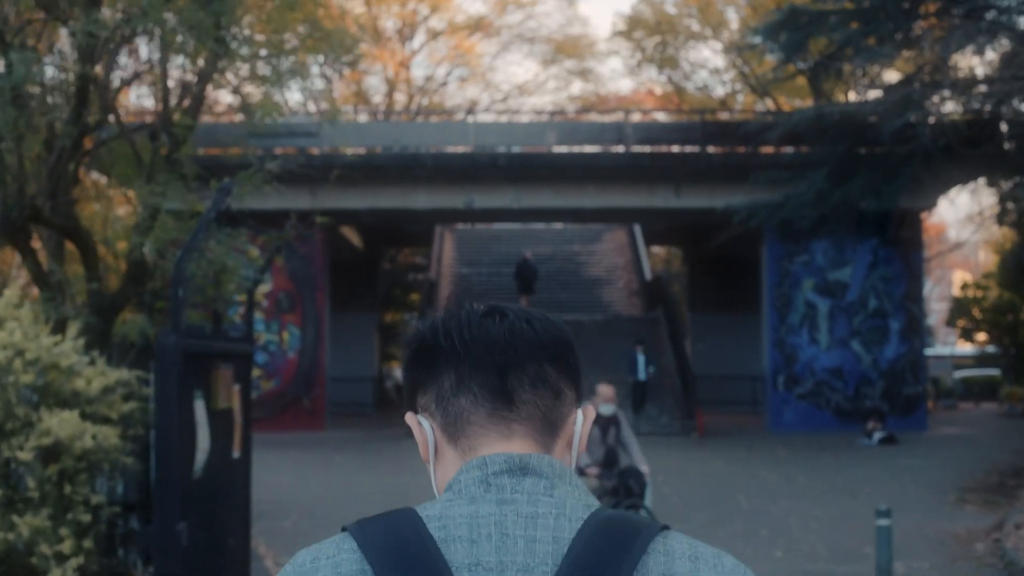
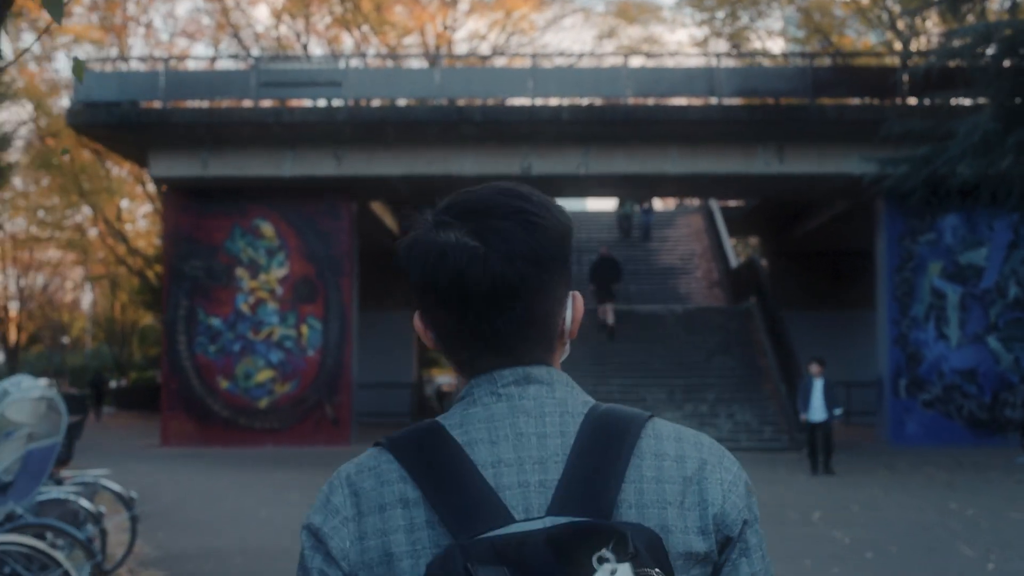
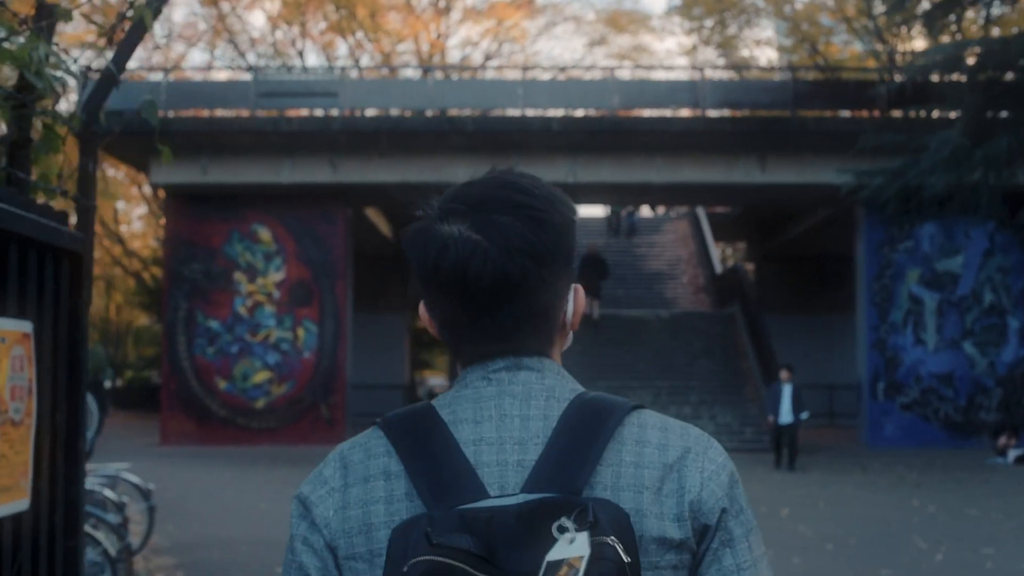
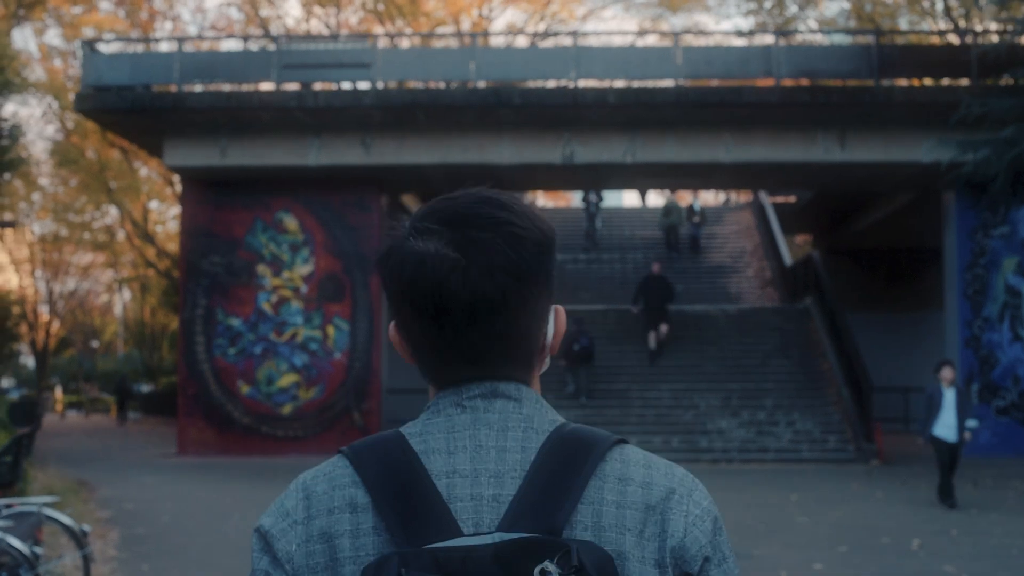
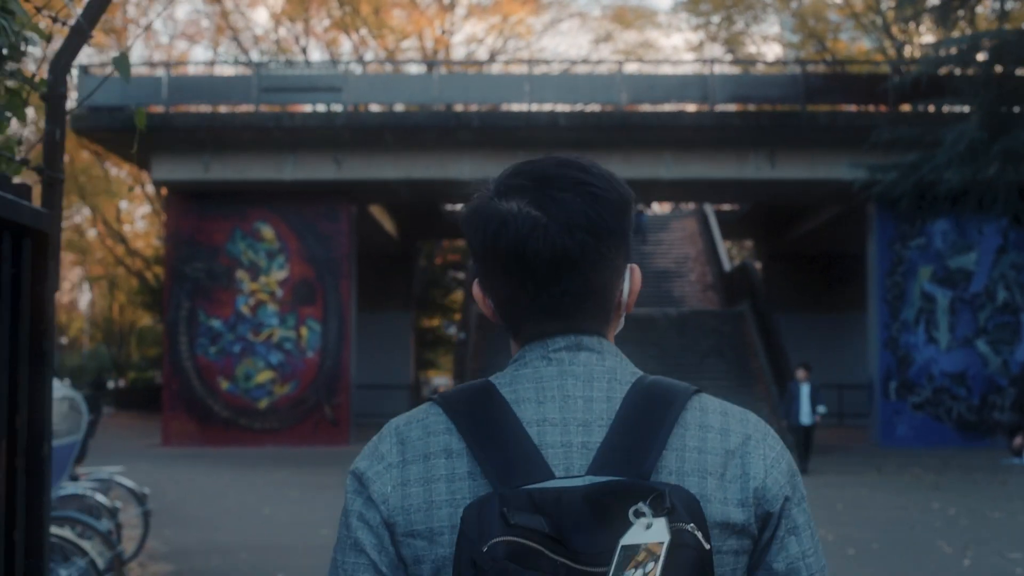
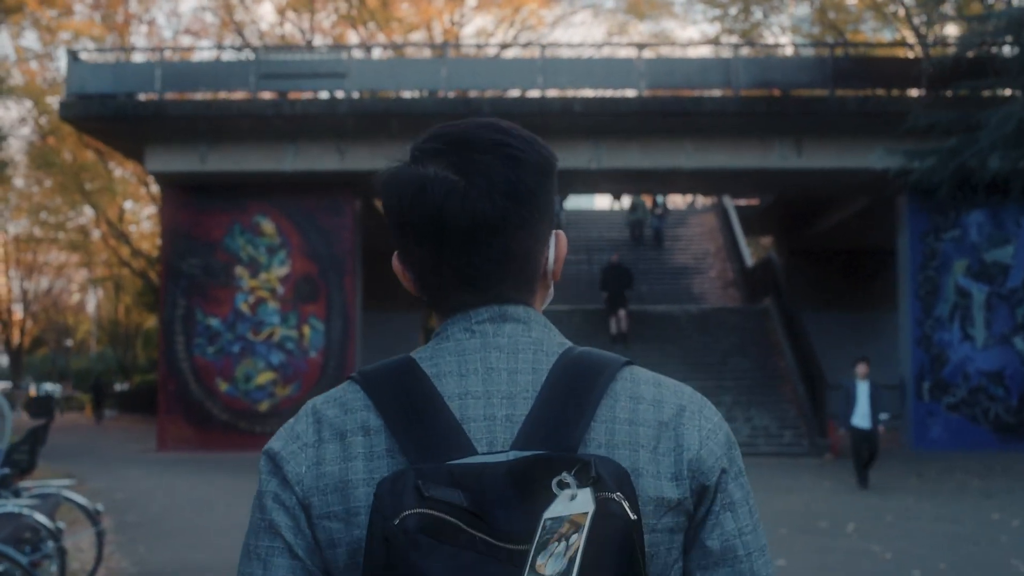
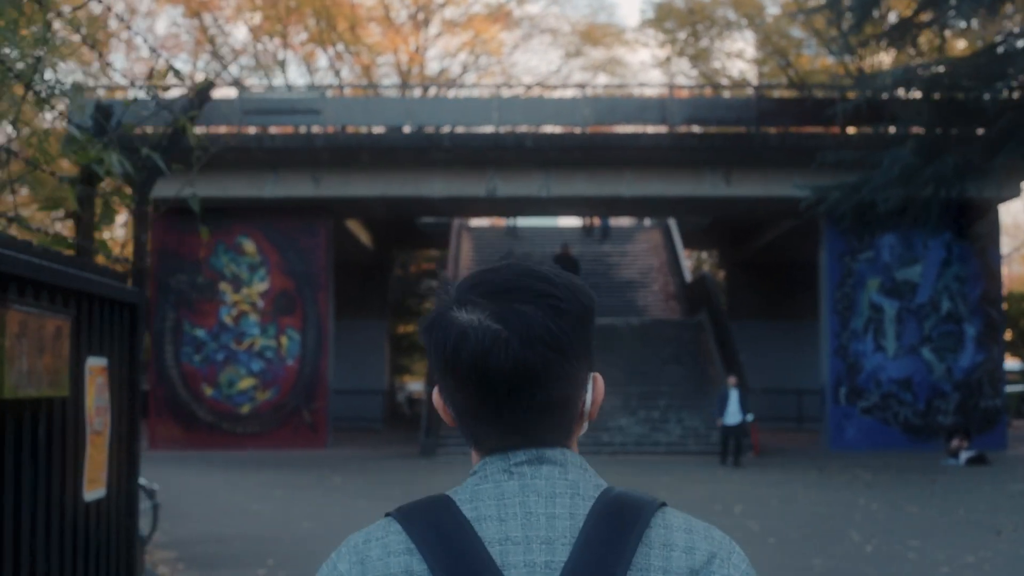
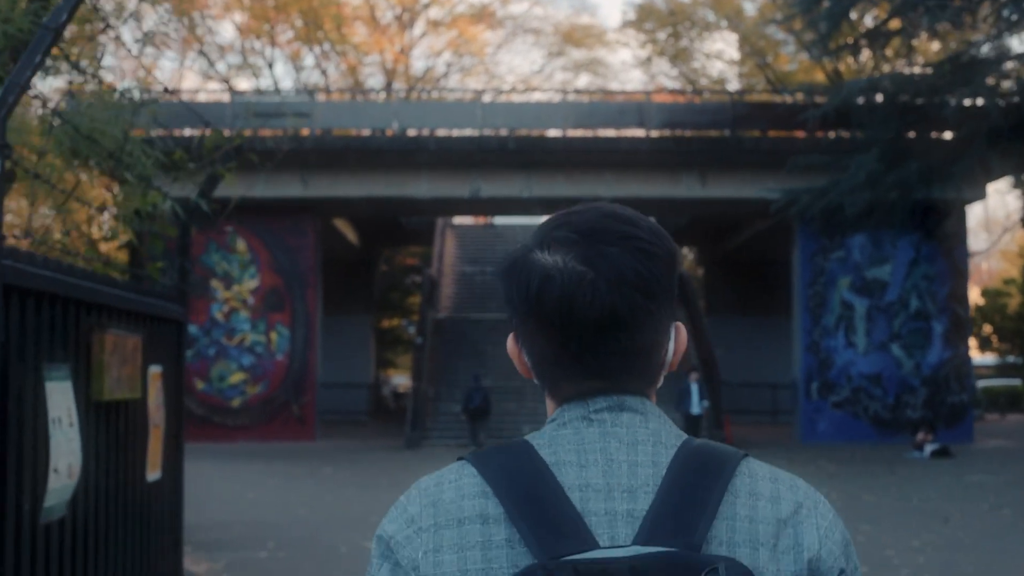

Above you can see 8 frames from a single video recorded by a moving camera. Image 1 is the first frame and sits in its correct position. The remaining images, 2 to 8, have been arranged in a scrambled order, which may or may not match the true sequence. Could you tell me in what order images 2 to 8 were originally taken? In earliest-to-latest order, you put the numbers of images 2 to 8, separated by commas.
8, 7, 3, 5, 2, 6, 4
